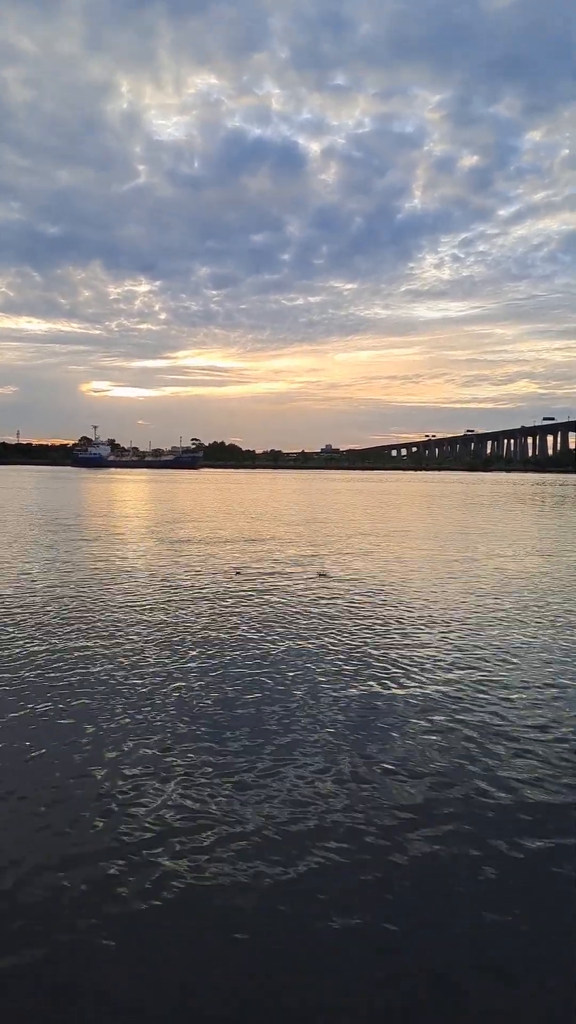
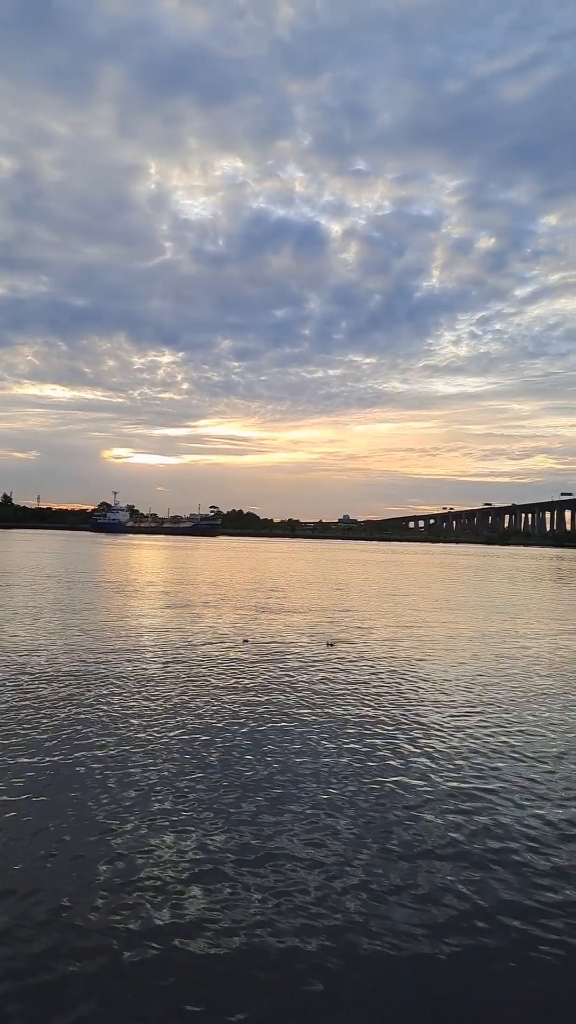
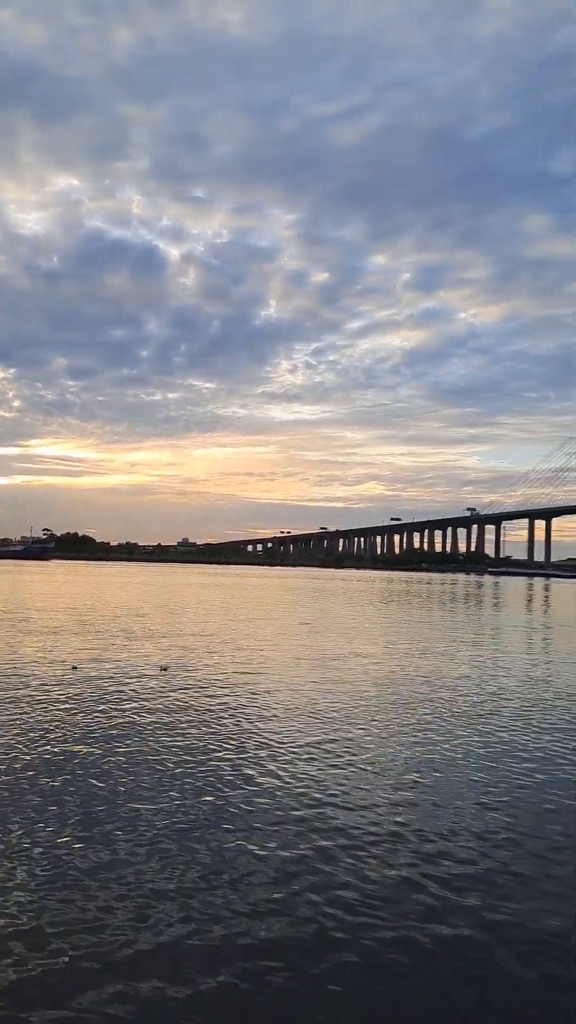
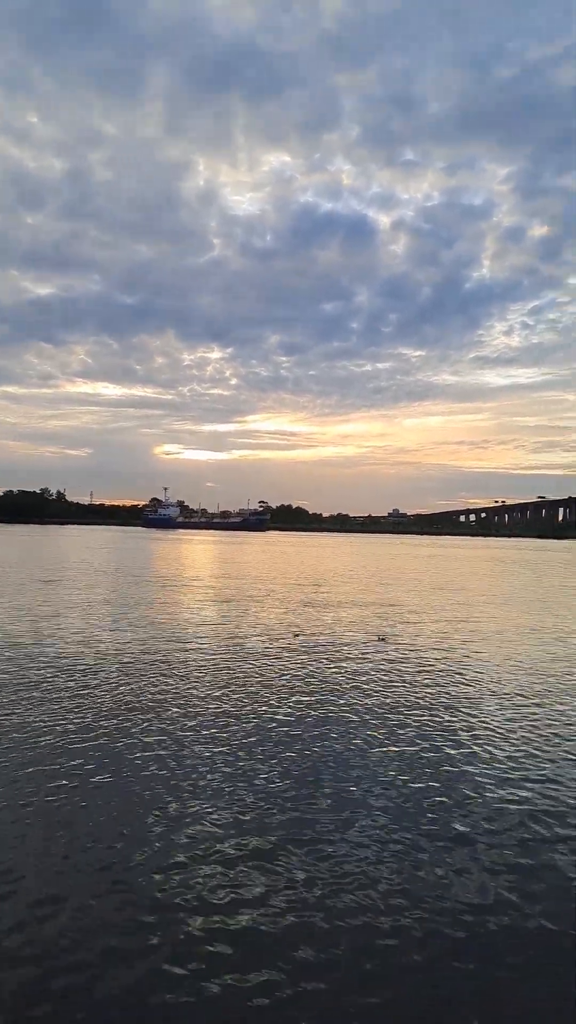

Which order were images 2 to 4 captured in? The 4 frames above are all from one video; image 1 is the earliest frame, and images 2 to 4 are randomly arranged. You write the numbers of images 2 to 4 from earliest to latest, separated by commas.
4, 2, 3
